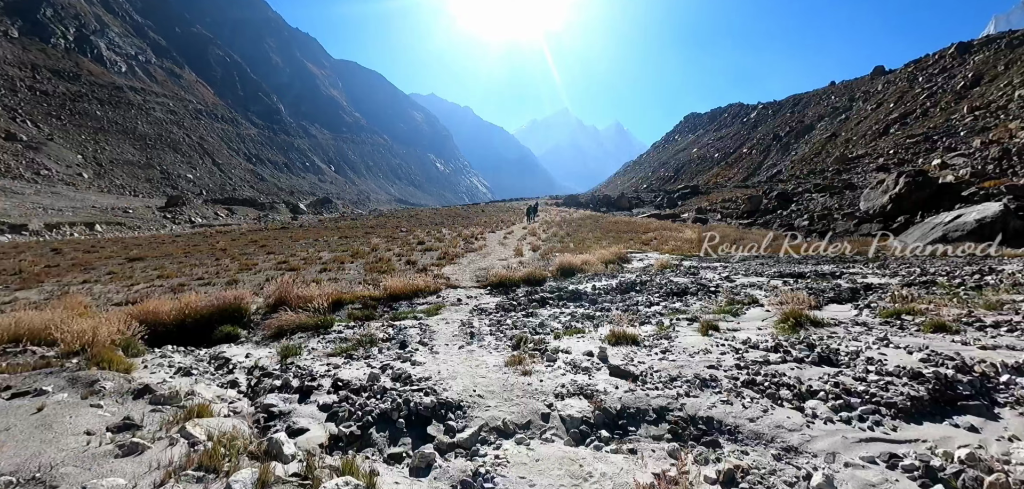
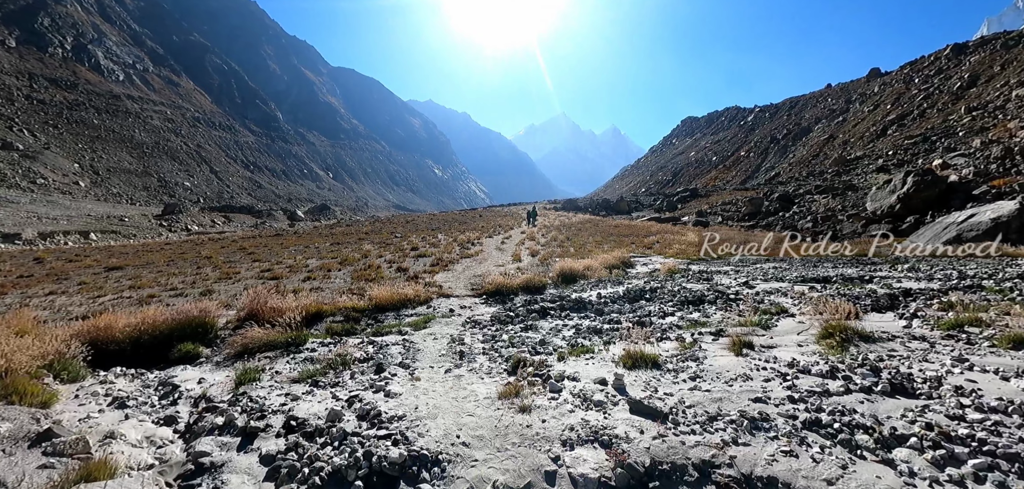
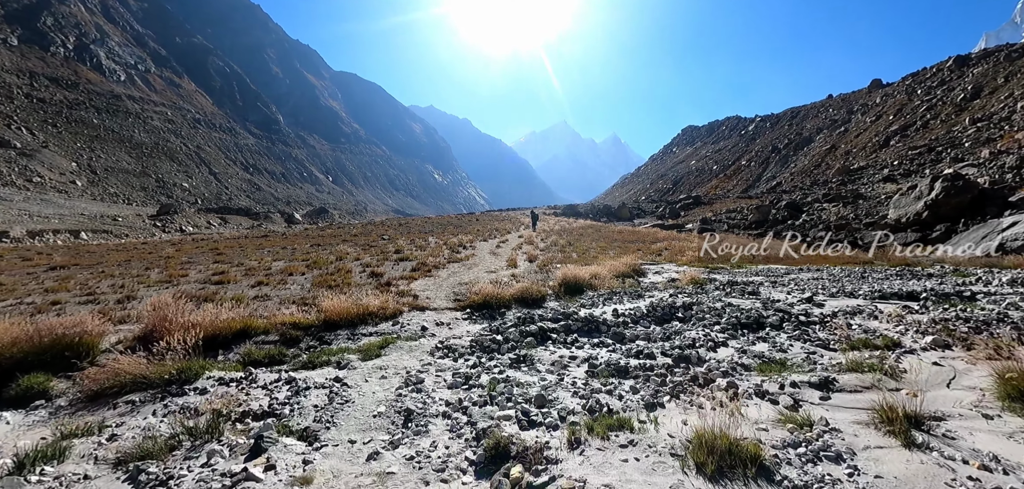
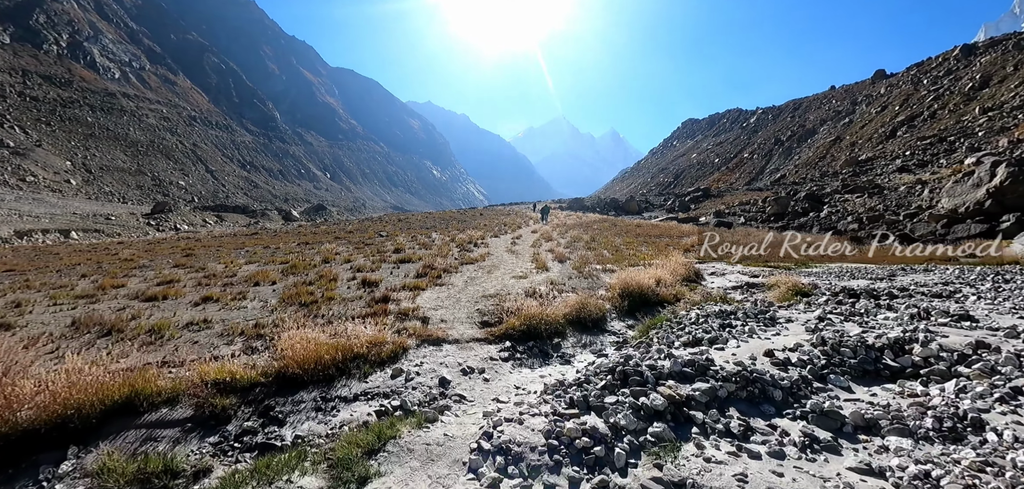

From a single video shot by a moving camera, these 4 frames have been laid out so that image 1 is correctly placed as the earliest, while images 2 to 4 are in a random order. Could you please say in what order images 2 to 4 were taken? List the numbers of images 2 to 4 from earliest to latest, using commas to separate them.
2, 3, 4
